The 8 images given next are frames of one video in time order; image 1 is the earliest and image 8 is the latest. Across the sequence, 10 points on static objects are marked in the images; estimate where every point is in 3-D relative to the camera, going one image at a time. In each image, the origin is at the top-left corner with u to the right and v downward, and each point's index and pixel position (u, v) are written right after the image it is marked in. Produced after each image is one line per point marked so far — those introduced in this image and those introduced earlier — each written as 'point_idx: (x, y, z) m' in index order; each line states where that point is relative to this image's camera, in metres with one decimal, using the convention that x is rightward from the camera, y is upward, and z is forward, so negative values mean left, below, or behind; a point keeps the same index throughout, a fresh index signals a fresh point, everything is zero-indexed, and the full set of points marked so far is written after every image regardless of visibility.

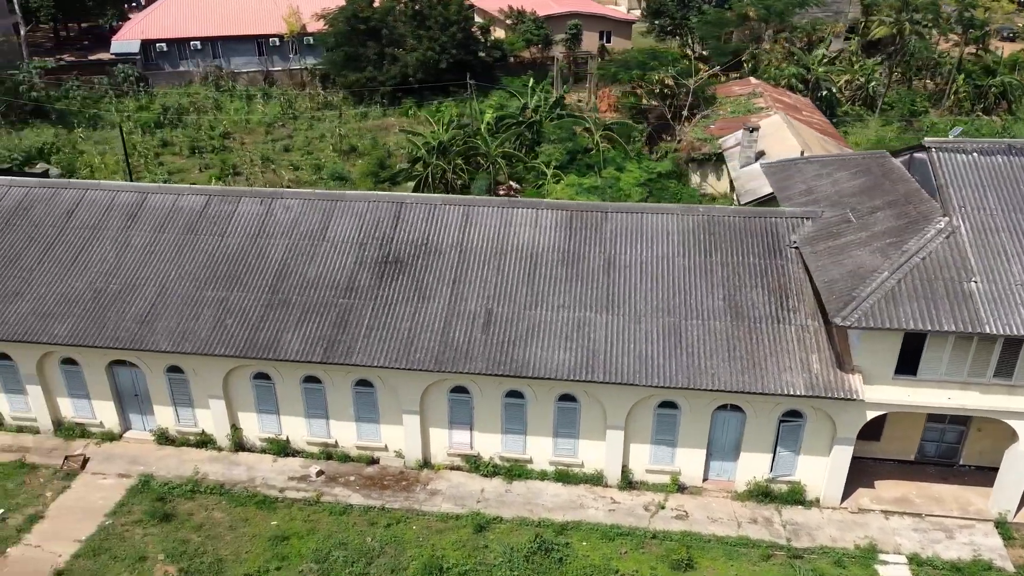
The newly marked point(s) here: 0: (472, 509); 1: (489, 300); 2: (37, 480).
0: (-0.9, -5.1, +18.7) m
1: (-0.5, -0.3, +18.9) m
2: (-11.3, -4.6, +19.3) m
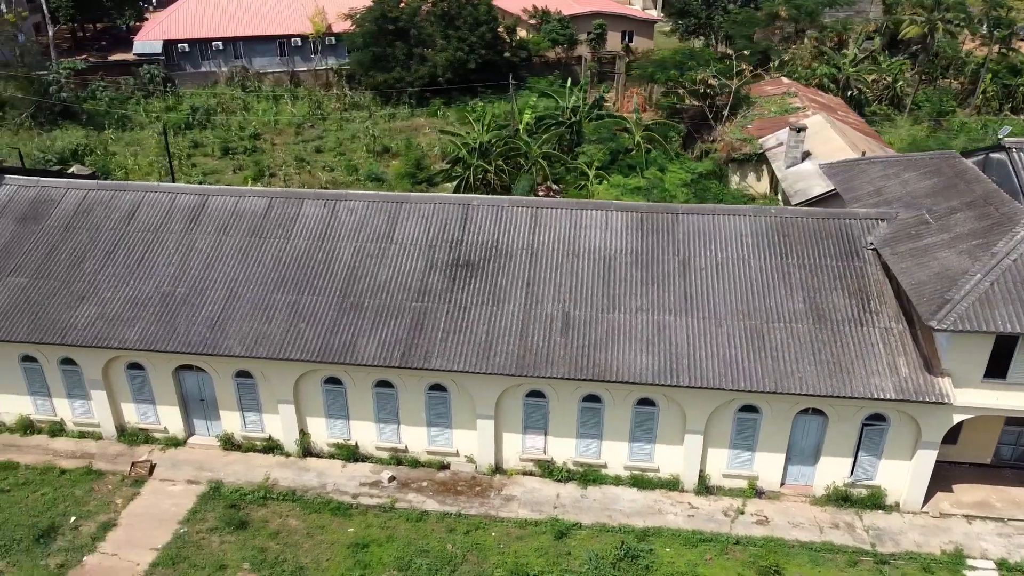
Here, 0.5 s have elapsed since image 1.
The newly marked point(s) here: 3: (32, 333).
0: (+0.9, -5.1, +18.4) m
1: (+1.3, -0.3, +18.7) m
2: (-9.5, -4.7, +19.1) m
3: (-11.1, -1.1, +18.8) m
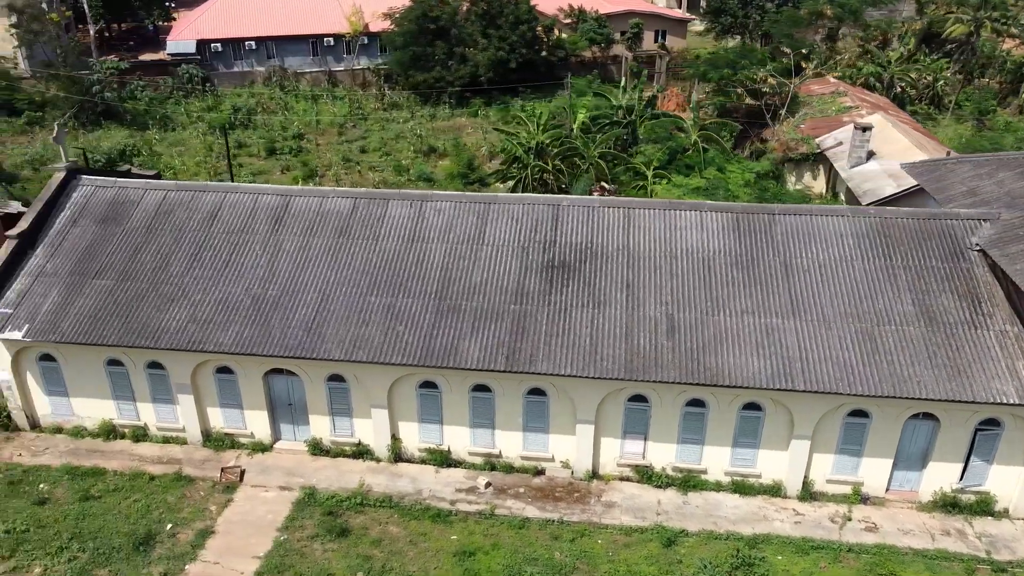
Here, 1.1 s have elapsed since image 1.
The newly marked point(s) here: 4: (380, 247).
0: (+3.1, -5.2, +18.0) m
1: (+3.5, -0.4, +18.3) m
2: (-7.2, -4.7, +18.7) m
3: (-8.8, -1.1, +18.4) m
4: (-3.2, +1.0, +20.0) m
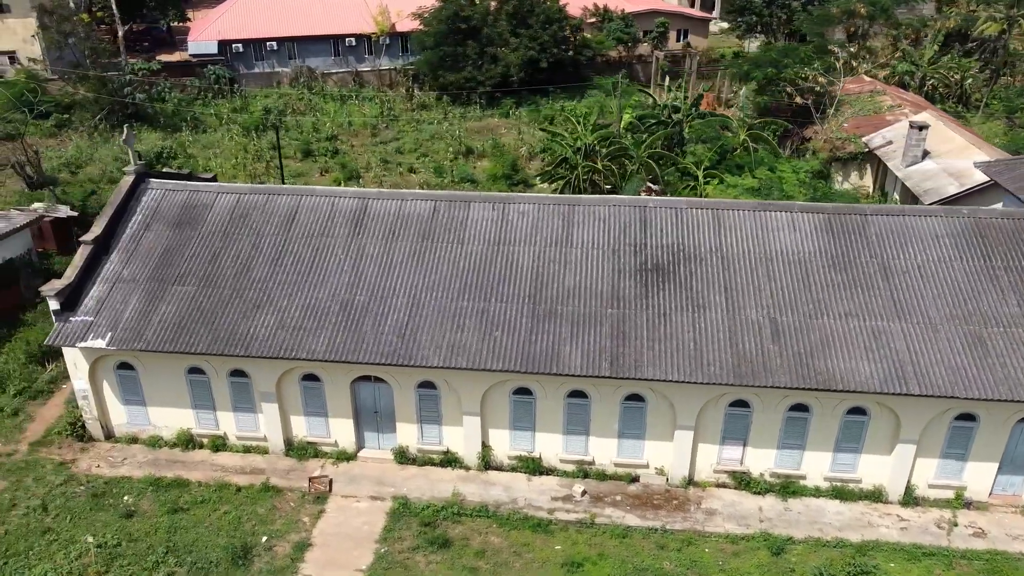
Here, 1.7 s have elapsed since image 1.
0: (+5.3, -5.3, +17.7) m
1: (+5.7, -0.5, +18.0) m
2: (-5.0, -4.8, +18.2) m
3: (-6.6, -1.3, +17.9) m
4: (-1.1, +0.9, +19.6) m
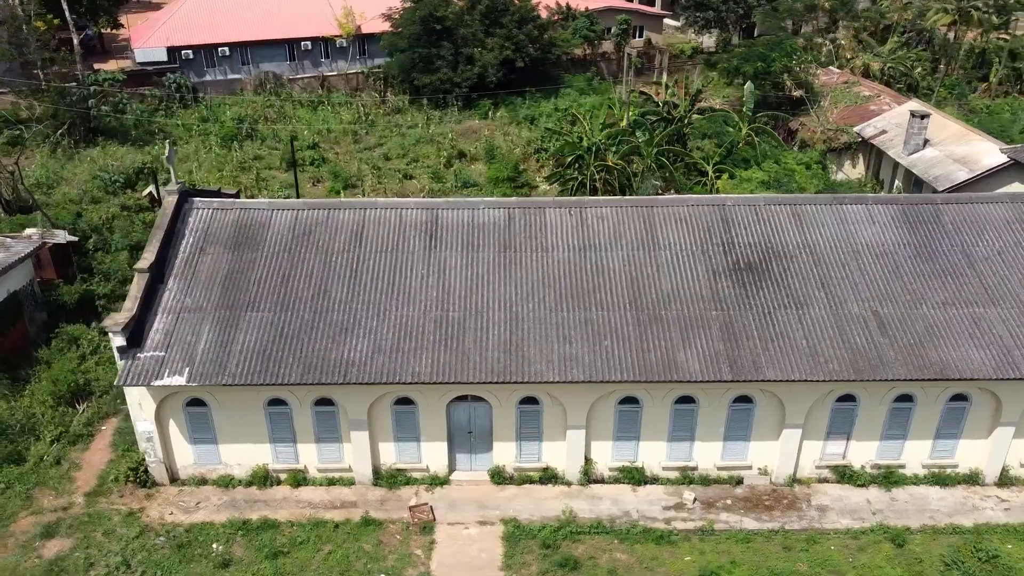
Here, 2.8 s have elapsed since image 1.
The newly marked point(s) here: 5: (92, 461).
0: (+7.9, -5.1, +17.8) m
1: (+7.9, -0.3, +18.0) m
2: (-2.5, -5.3, +17.2) m
3: (-4.2, -1.8, +16.7) m
4: (+0.9, +0.7, +18.9) m
5: (-10.0, -4.1, +19.4) m
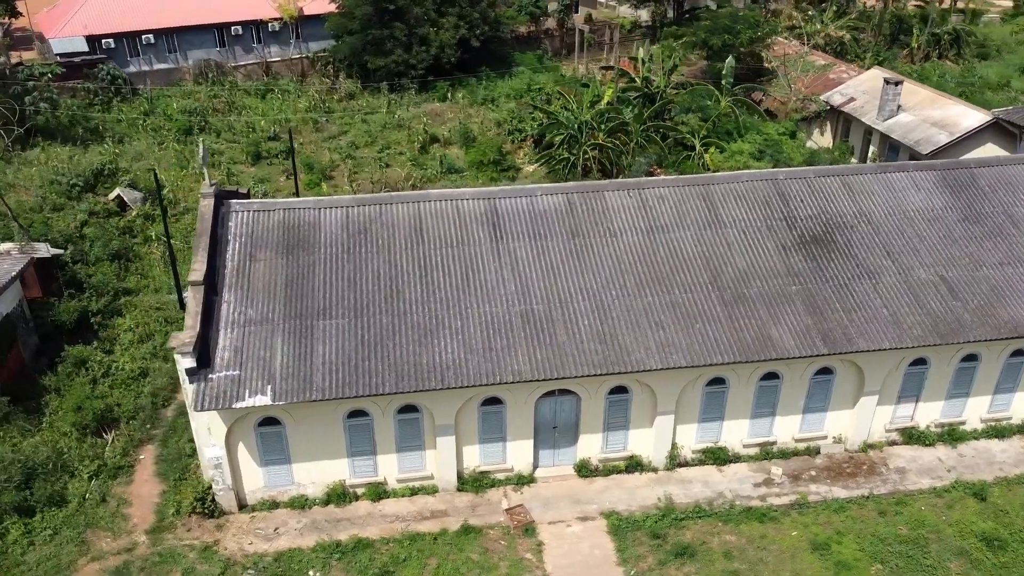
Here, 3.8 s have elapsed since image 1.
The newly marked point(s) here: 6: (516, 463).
0: (+9.9, -4.3, +18.4) m
1: (+9.6, +0.5, +18.5) m
2: (-0.3, -5.2, +16.5) m
3: (-2.2, -1.8, +15.7) m
4: (+2.5, +1.0, +18.5) m
5: (-8.1, -4.5, +17.7) m
6: (+0.1, -3.9, +18.0) m
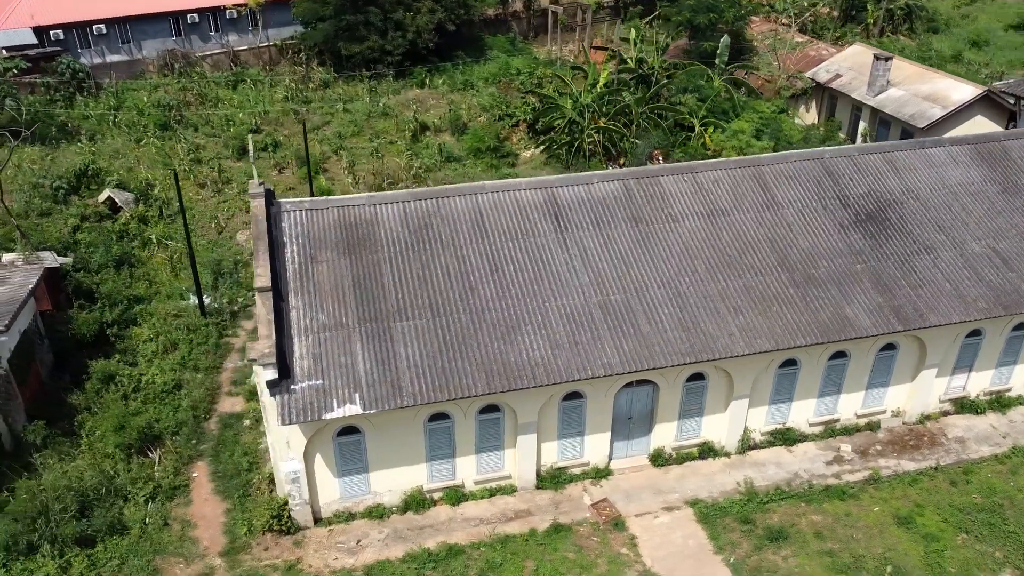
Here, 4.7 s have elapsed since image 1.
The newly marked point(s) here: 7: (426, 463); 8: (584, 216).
0: (+11.5, -3.7, +18.9) m
1: (+11.0, +1.1, +18.9) m
2: (+1.6, -5.0, +16.2) m
3: (-0.4, -1.7, +15.2) m
4: (+3.9, +1.3, +18.2) m
5: (-6.3, -4.7, +16.8) m
6: (+1.7, -3.6, +17.6) m
7: (-1.8, -3.6, +16.6) m
8: (+1.6, +1.6, +18.1) m
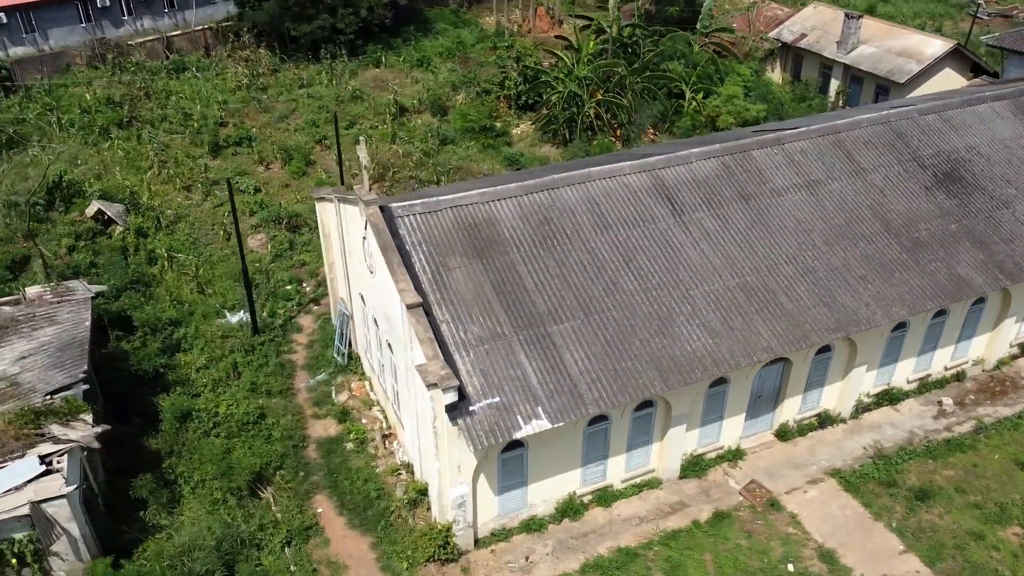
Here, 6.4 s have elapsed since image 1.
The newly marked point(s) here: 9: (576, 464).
0: (+14.1, -2.3, +20.2) m
1: (+13.2, +2.4, +19.9) m
2: (+4.8, -4.7, +16.1) m
3: (+2.8, -1.6, +14.7) m
4: (+6.3, +1.9, +18.2) m
5: (-3.1, -5.0, +15.5) m
6: (+4.6, -3.2, +17.5) m
7: (+1.4, -3.5, +16.0) m
8: (+4.0, +2.0, +17.7) m
9: (+1.3, -3.4, +15.8) m
